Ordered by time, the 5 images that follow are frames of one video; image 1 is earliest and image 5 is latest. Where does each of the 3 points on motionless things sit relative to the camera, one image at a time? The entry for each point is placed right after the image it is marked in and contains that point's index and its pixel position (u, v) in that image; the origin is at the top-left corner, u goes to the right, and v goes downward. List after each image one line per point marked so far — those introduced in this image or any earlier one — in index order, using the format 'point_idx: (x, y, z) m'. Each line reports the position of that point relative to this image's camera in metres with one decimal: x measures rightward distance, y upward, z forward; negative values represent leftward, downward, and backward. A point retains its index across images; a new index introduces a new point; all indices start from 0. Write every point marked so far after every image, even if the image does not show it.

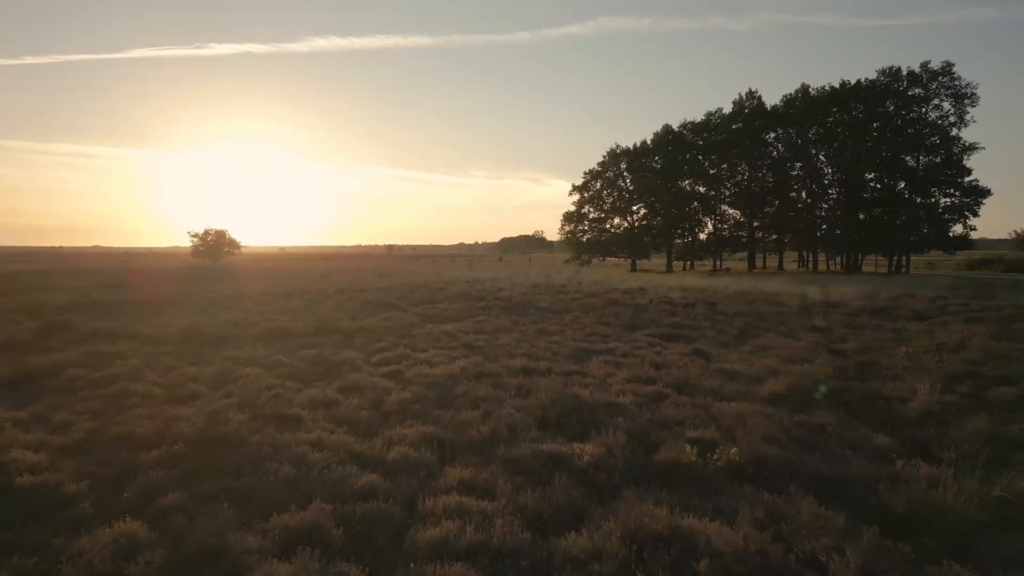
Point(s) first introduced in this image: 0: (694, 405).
0: (+4.9, -3.1, +9.6) m
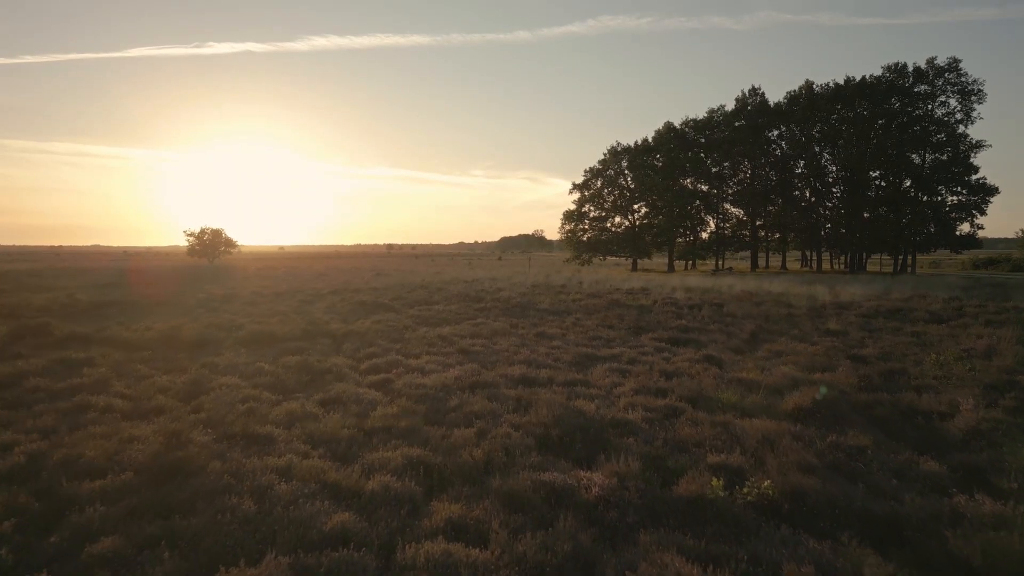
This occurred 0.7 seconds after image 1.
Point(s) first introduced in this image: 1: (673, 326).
0: (+4.8, -3.2, +8.6) m
1: (+8.7, -2.0, +19.4) m
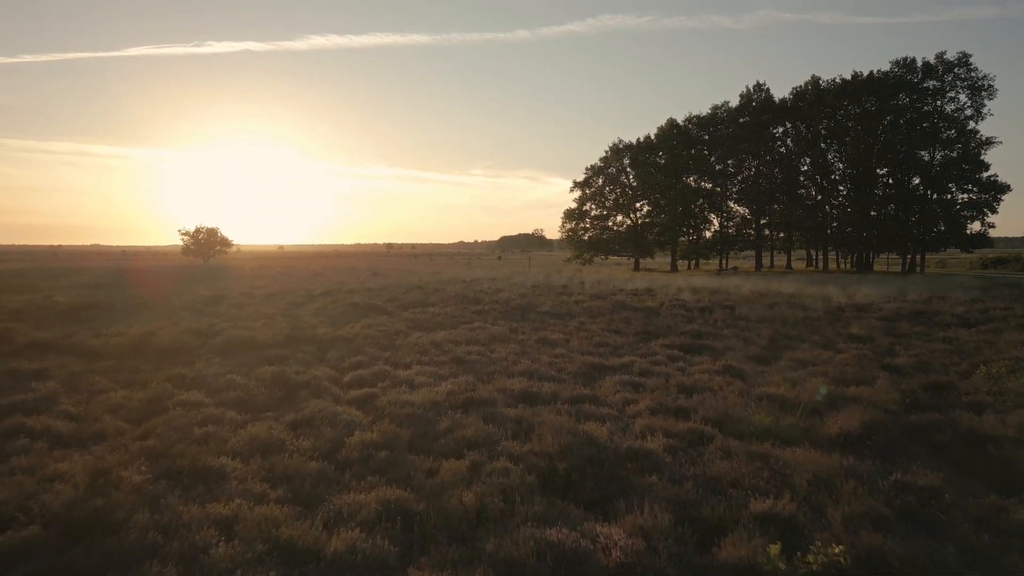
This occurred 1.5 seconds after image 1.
0: (+4.8, -3.3, +7.3) m
1: (+8.6, -2.2, +18.1) m
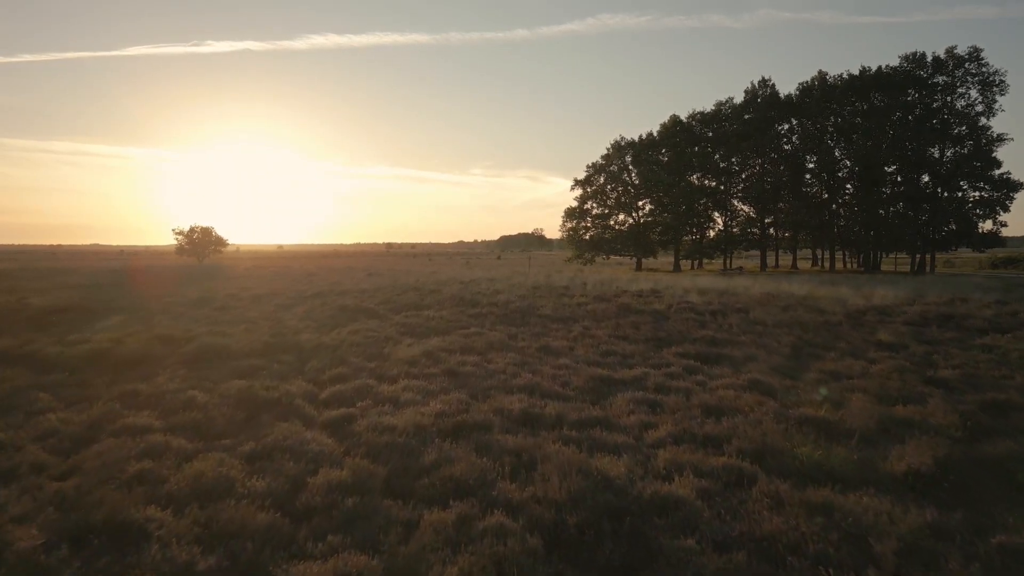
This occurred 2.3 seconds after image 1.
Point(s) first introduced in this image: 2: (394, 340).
0: (+4.8, -3.5, +5.8) m
1: (+8.6, -2.3, +16.6) m
2: (-5.5, -2.4, +16.9) m
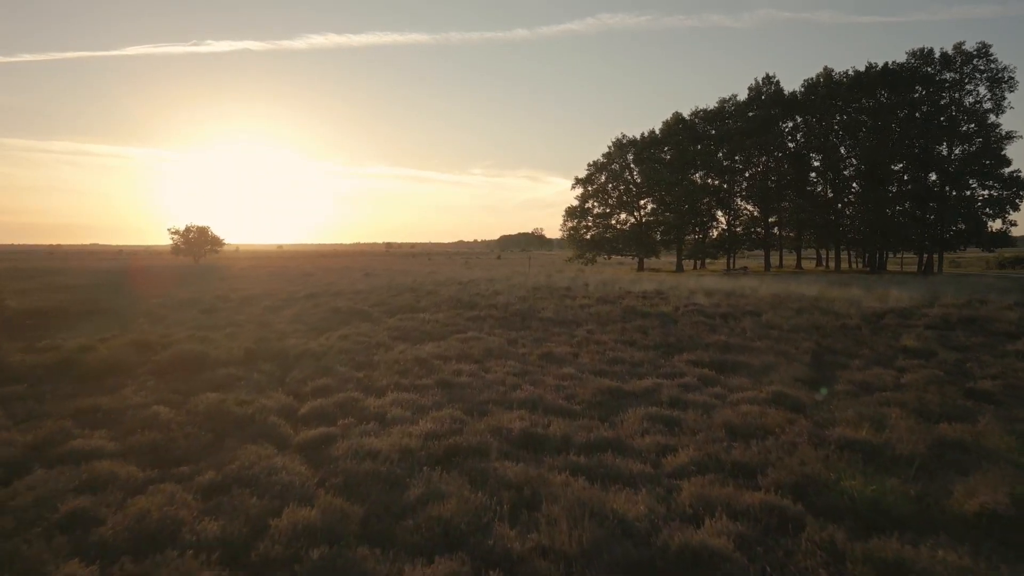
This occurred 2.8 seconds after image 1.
0: (+4.8, -3.6, +4.8) m
1: (+8.6, -2.4, +15.6) m
2: (-5.5, -2.5, +15.9) m
